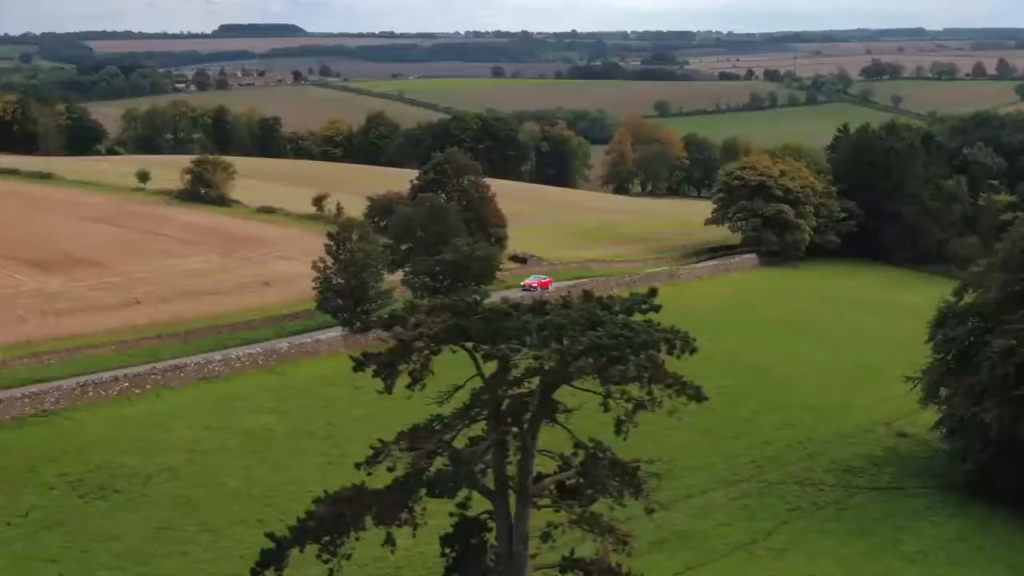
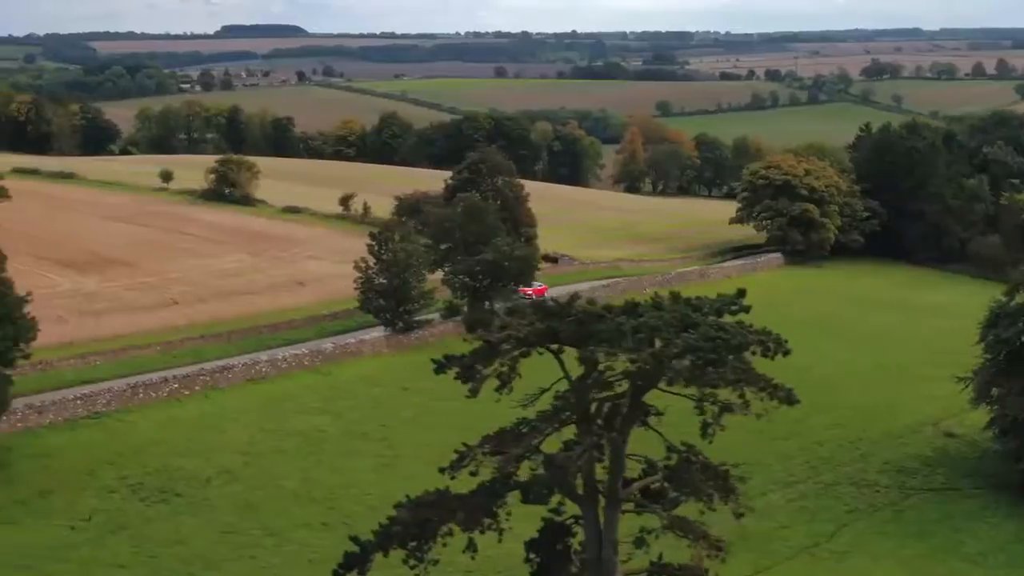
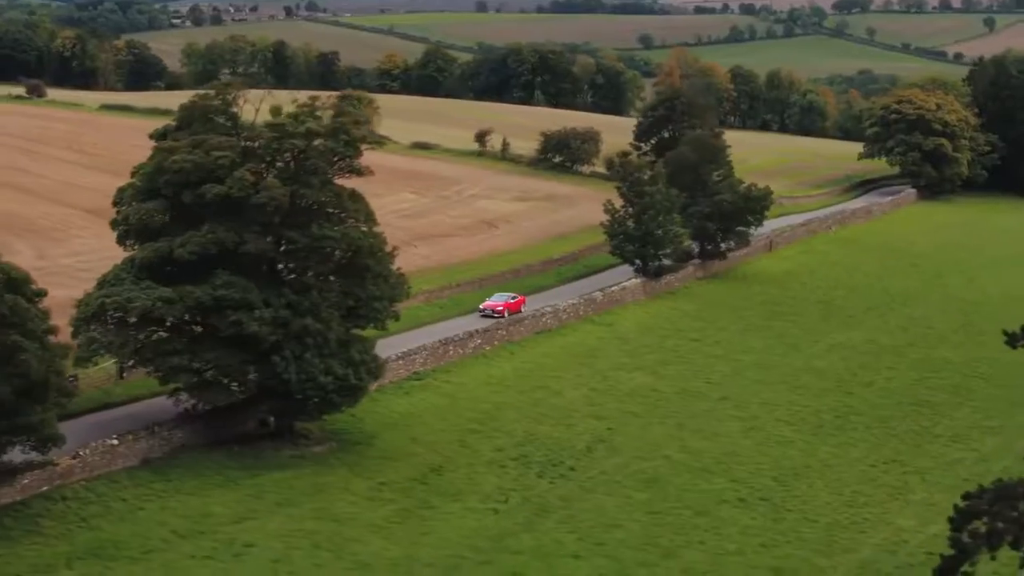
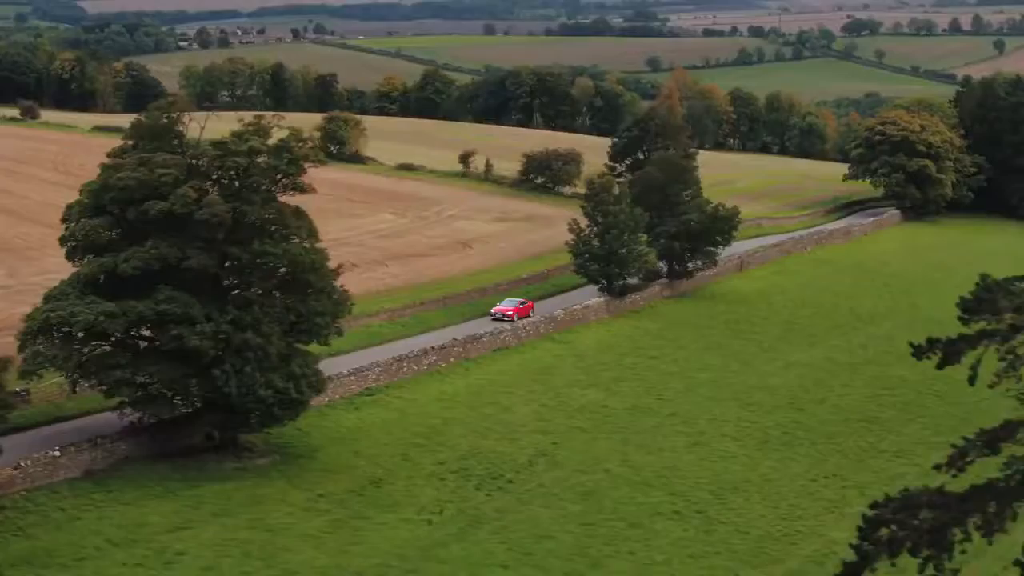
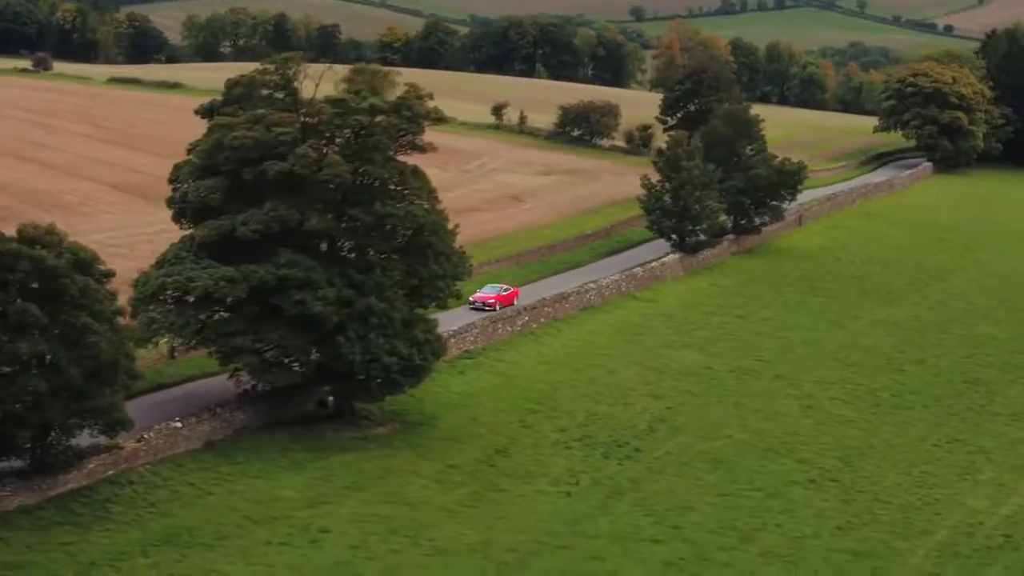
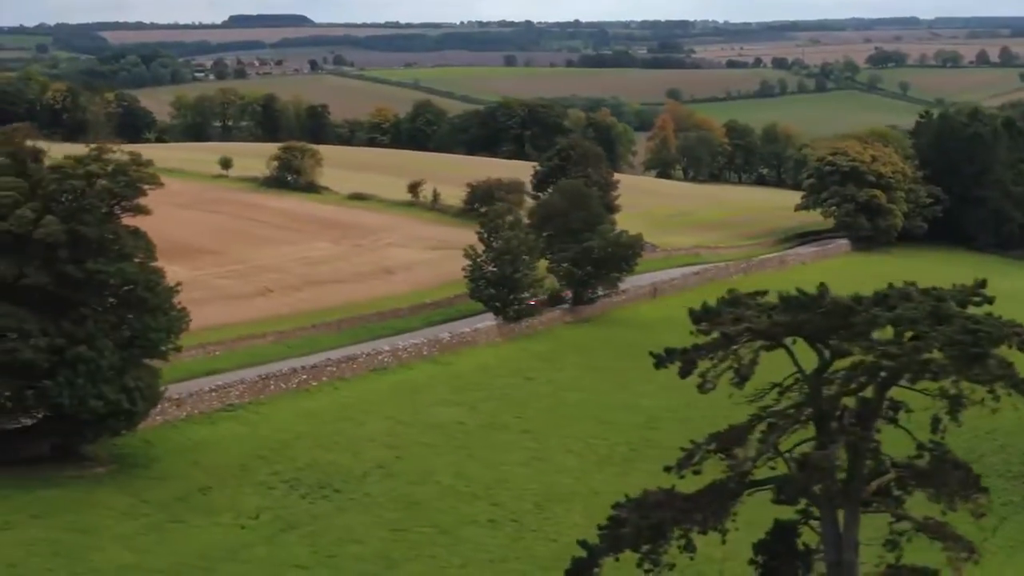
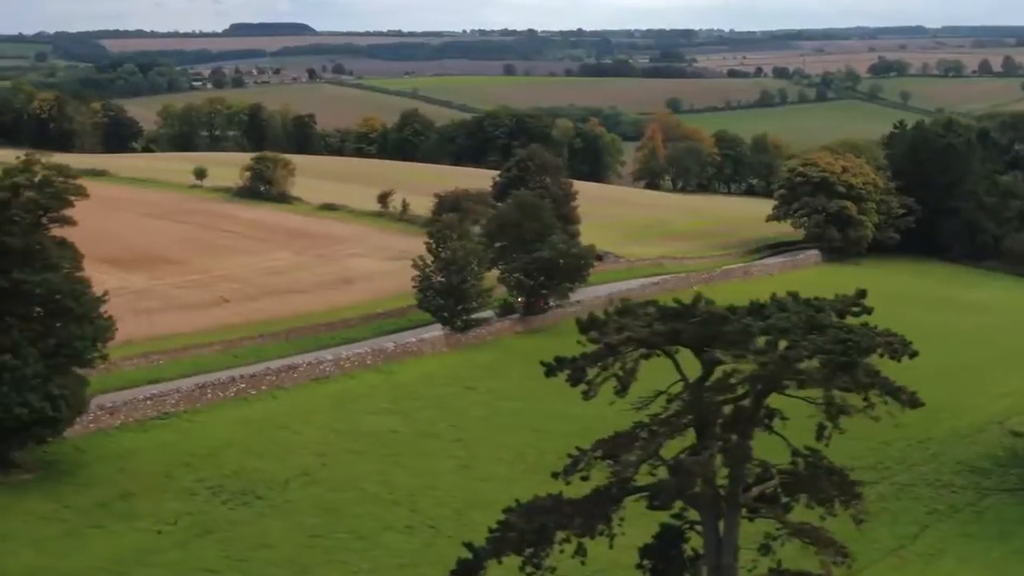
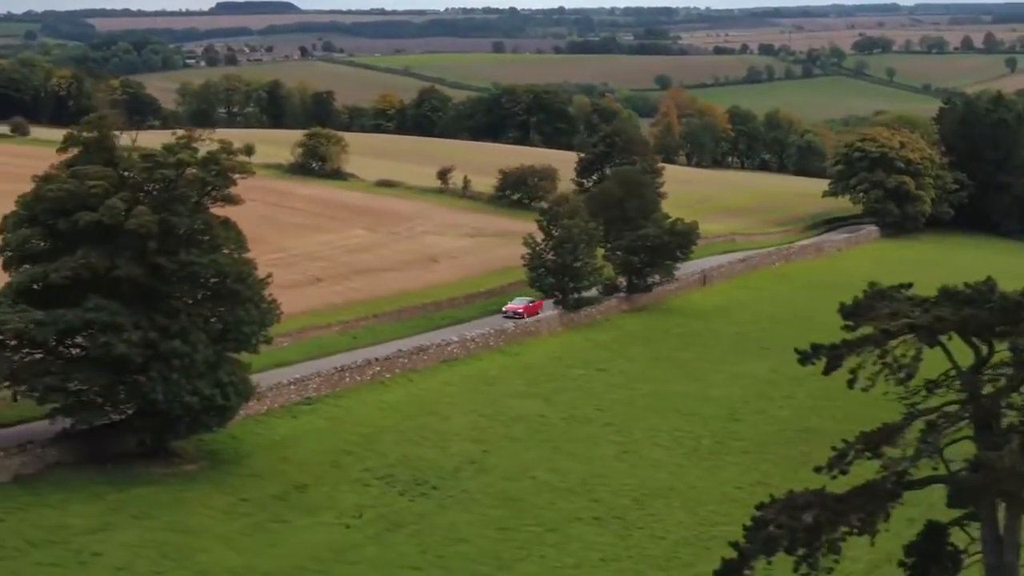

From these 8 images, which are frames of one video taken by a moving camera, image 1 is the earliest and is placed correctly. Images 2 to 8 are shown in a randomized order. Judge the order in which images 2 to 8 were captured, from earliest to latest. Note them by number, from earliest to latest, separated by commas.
2, 7, 6, 8, 4, 3, 5
